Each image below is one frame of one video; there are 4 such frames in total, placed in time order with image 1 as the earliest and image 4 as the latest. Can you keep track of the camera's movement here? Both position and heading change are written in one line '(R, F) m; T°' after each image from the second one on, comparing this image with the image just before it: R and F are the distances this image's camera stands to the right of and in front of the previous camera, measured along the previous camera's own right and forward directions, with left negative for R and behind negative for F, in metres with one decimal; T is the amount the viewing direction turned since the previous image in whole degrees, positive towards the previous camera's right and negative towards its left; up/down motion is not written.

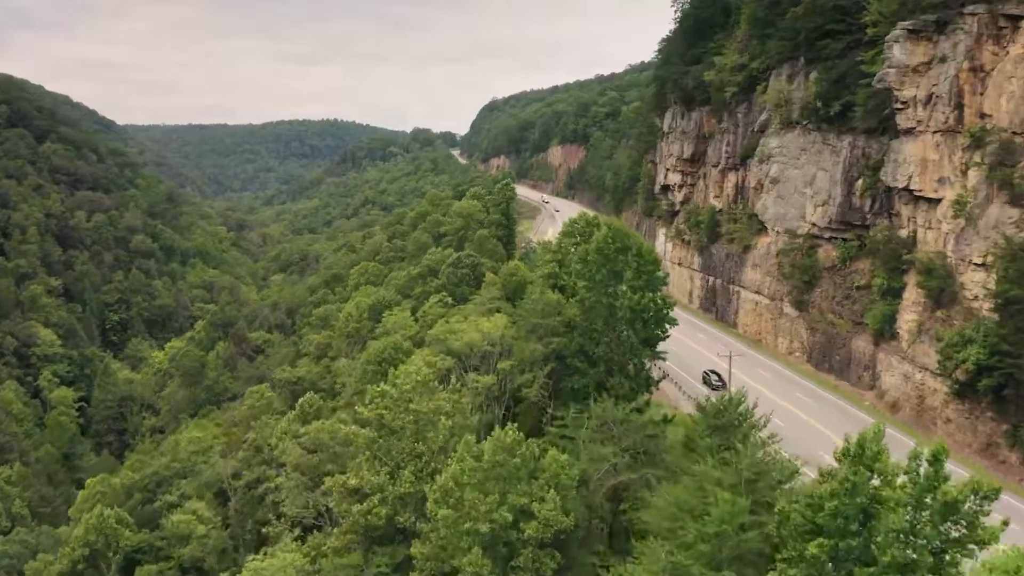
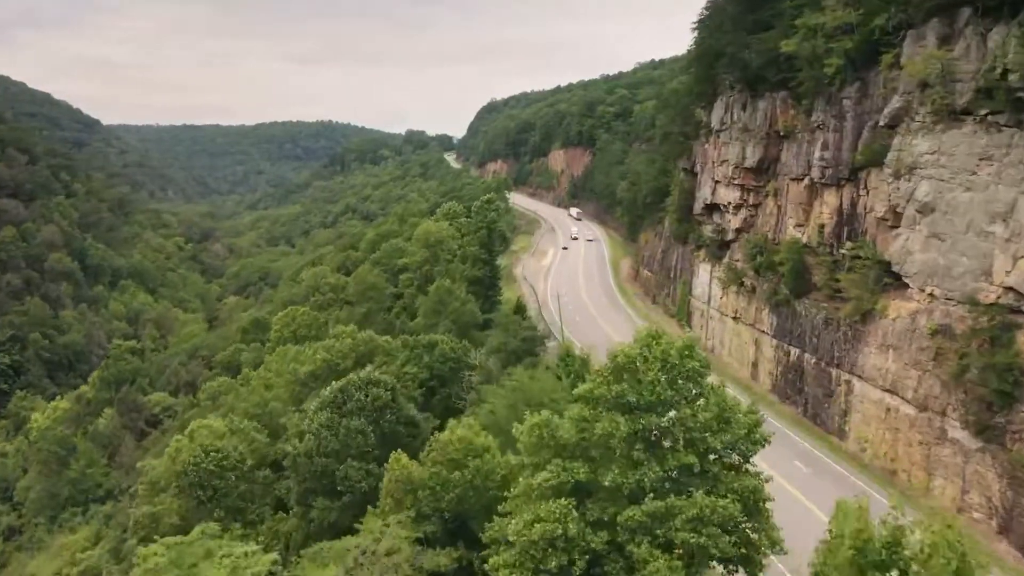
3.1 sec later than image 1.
(+0.5, +19.8) m; 0°
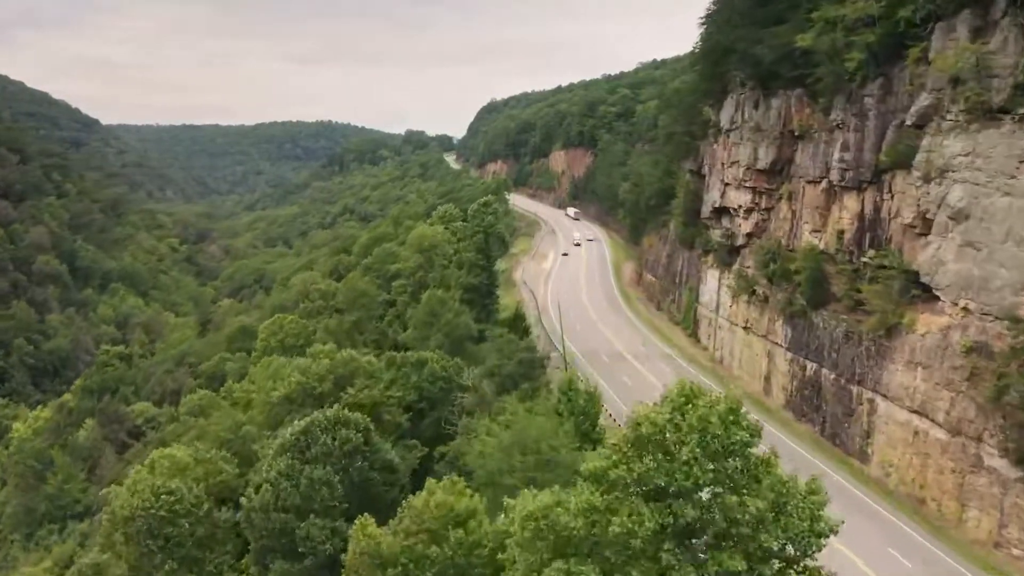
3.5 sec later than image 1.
(+0.1, +2.4) m; 0°
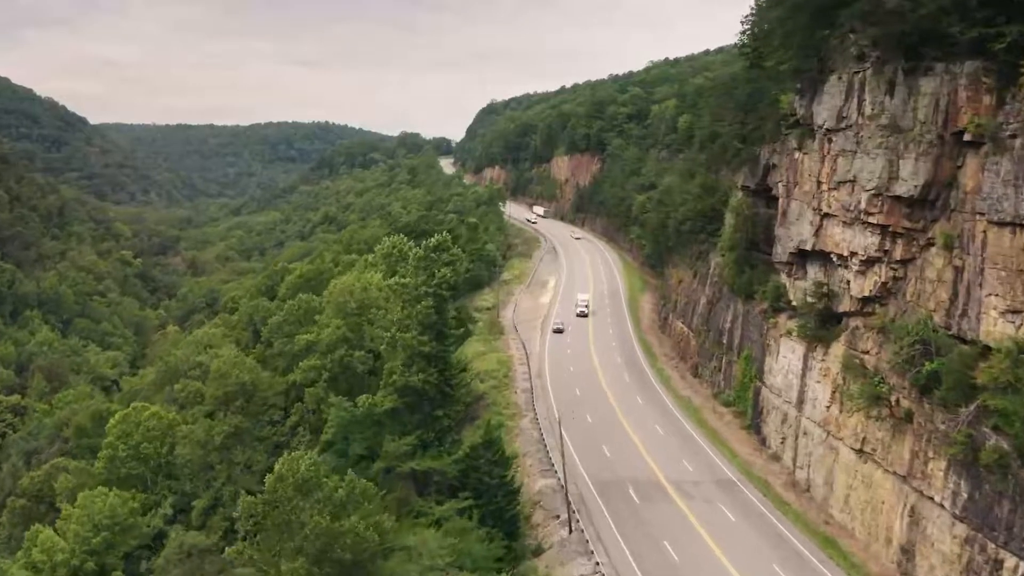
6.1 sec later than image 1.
(+0.6, +16.1) m; 0°
